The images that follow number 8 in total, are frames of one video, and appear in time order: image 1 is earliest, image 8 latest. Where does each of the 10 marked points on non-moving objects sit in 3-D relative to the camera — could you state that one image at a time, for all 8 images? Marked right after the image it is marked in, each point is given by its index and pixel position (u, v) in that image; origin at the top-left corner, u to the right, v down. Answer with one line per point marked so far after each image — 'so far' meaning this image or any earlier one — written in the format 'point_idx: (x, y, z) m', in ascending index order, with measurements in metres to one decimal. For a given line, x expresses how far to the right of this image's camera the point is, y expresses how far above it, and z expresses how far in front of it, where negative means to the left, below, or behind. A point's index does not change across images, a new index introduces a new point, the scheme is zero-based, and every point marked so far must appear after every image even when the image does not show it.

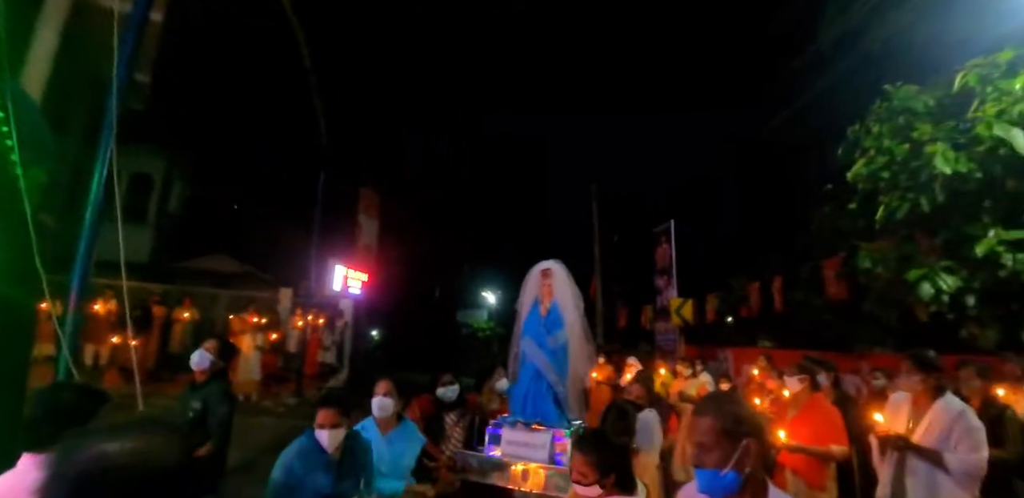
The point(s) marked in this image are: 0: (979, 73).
0: (+4.4, +1.7, +4.5) m
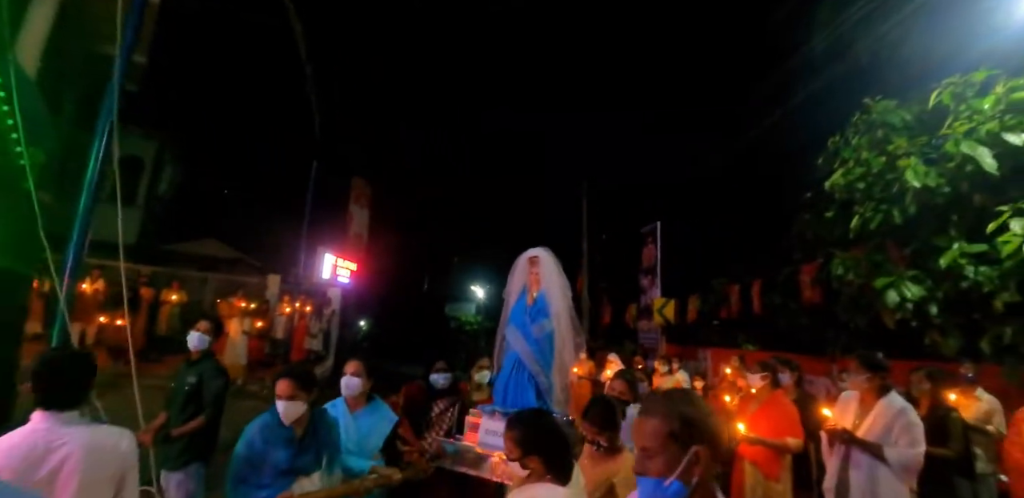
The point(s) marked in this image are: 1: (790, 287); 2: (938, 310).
0: (+4.4, +1.6, +4.6) m
1: (+4.1, -0.6, +7.1) m
2: (+4.0, -0.6, +4.5) m
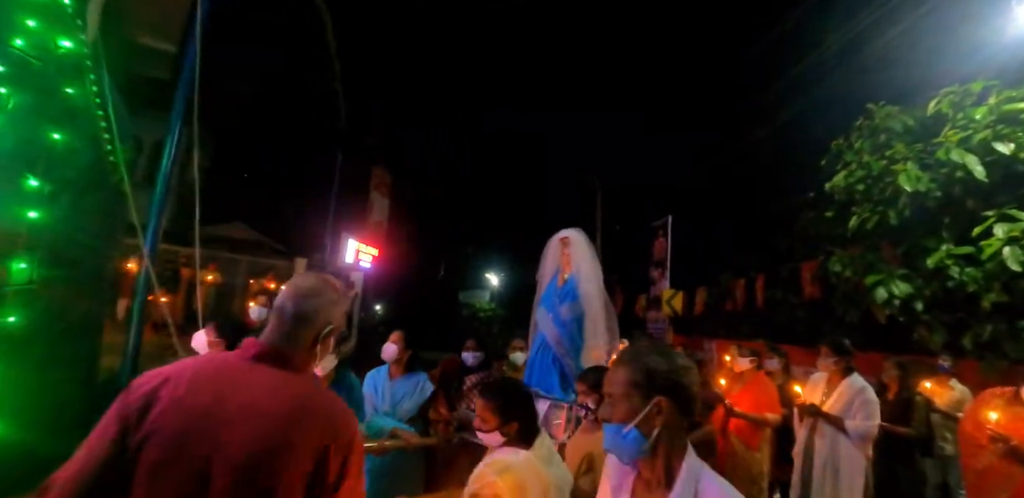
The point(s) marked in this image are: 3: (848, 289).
0: (+4.6, +1.6, +4.9) m
1: (+4.3, -0.5, +7.4) m
2: (+4.2, -0.6, +4.8) m
3: (+4.1, -0.5, +5.8) m
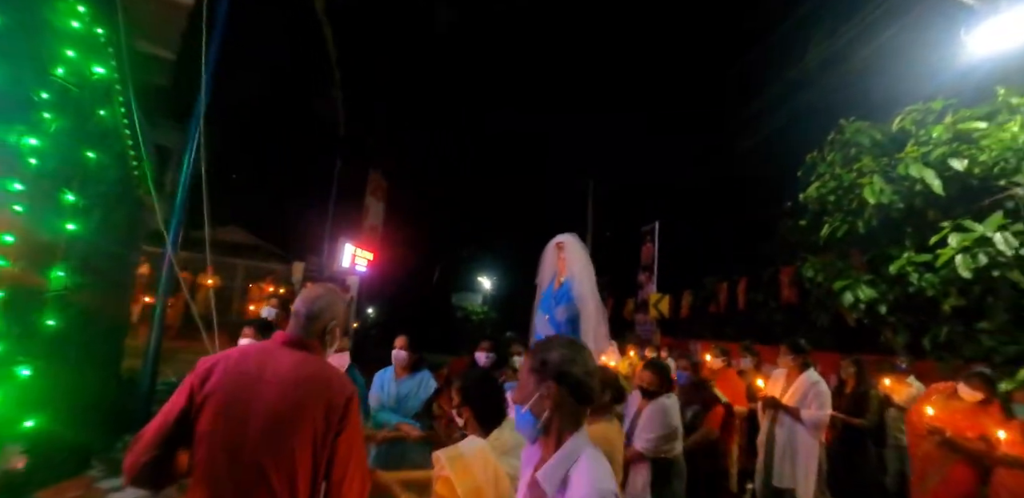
0: (+4.5, +1.5, +5.3) m
1: (+4.2, -0.6, +7.7) m
2: (+4.1, -0.7, +5.2) m
3: (+4.0, -0.6, +6.2) m
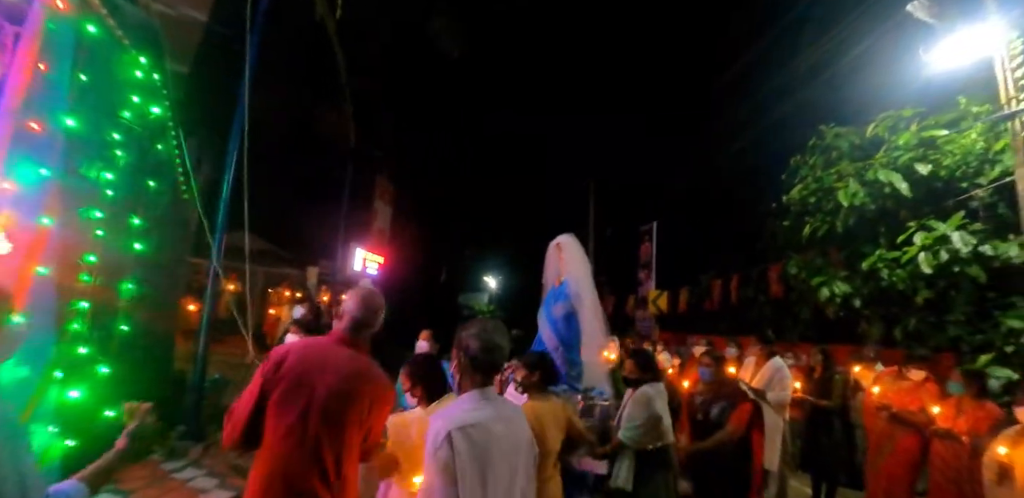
0: (+4.5, +1.5, +5.7) m
1: (+4.3, -0.6, +8.2) m
2: (+4.1, -0.6, +5.6) m
3: (+4.1, -0.6, +6.7) m
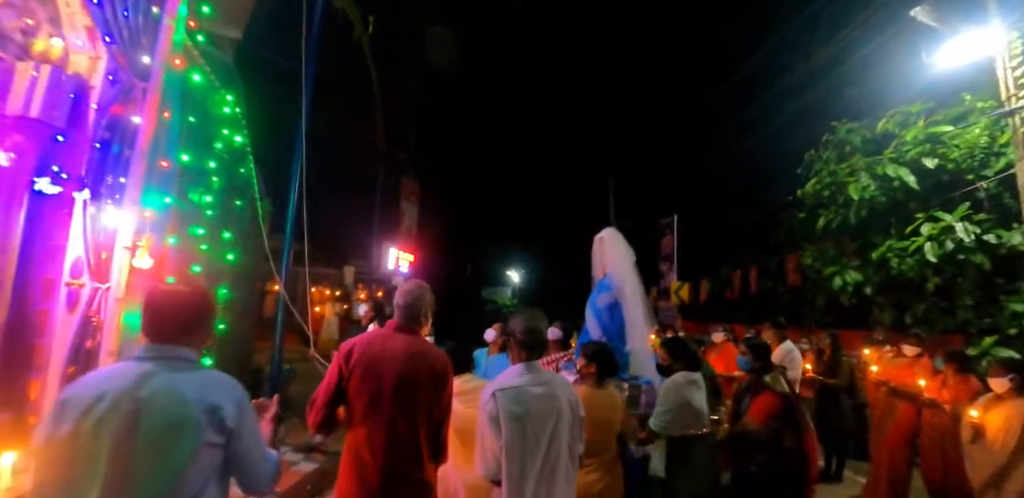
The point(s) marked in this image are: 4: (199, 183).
0: (+4.9, +1.6, +6.0) m
1: (+4.8, -0.4, +8.5) m
2: (+4.5, -0.5, +6.0) m
3: (+4.5, -0.4, +7.0) m
4: (-2.5, +0.5, +3.8) m
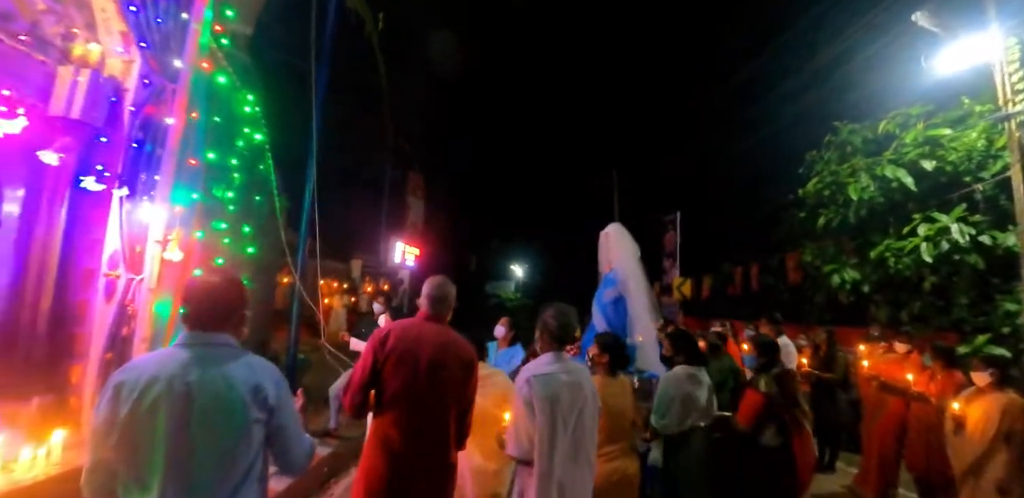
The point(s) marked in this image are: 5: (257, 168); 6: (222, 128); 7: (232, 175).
0: (+5.0, +1.6, +6.2) m
1: (+4.9, -0.4, +8.7) m
2: (+4.6, -0.5, +6.1) m
3: (+4.6, -0.4, +7.2) m
4: (-2.4, +0.6, +4.0) m
5: (-2.4, +0.8, +4.5) m
6: (-2.4, +1.0, +3.9) m
7: (-2.4, +0.6, +4.1) m
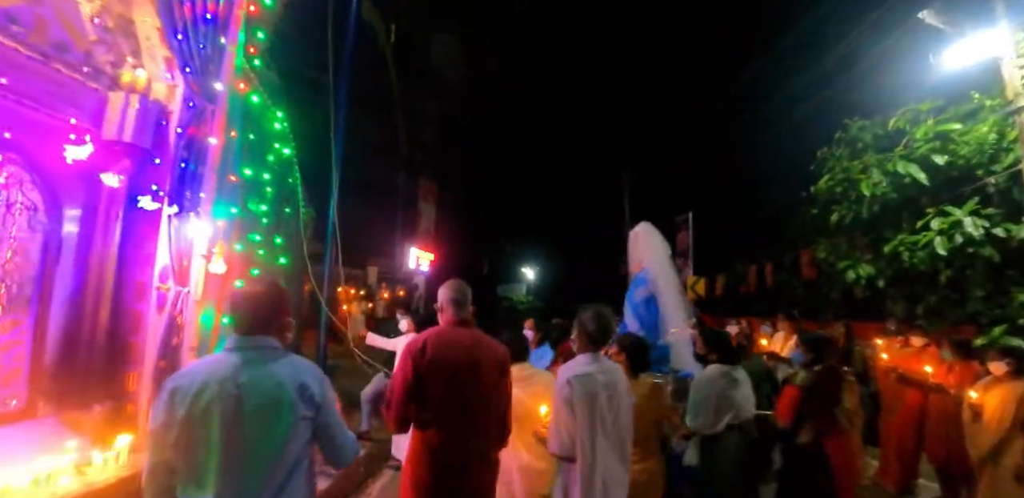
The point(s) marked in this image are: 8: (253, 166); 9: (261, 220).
0: (+5.2, +1.7, +6.2) m
1: (+5.2, -0.3, +8.7) m
2: (+4.9, -0.4, +6.2) m
3: (+4.9, -0.3, +7.2) m
4: (-2.3, +0.5, +4.2) m
5: (-2.2, +0.7, +4.7) m
6: (-2.2, +0.9, +4.1) m
7: (-2.2, +0.5, +4.3) m
8: (-2.2, +0.7, +4.1) m
9: (-2.3, +0.3, +4.3) m
